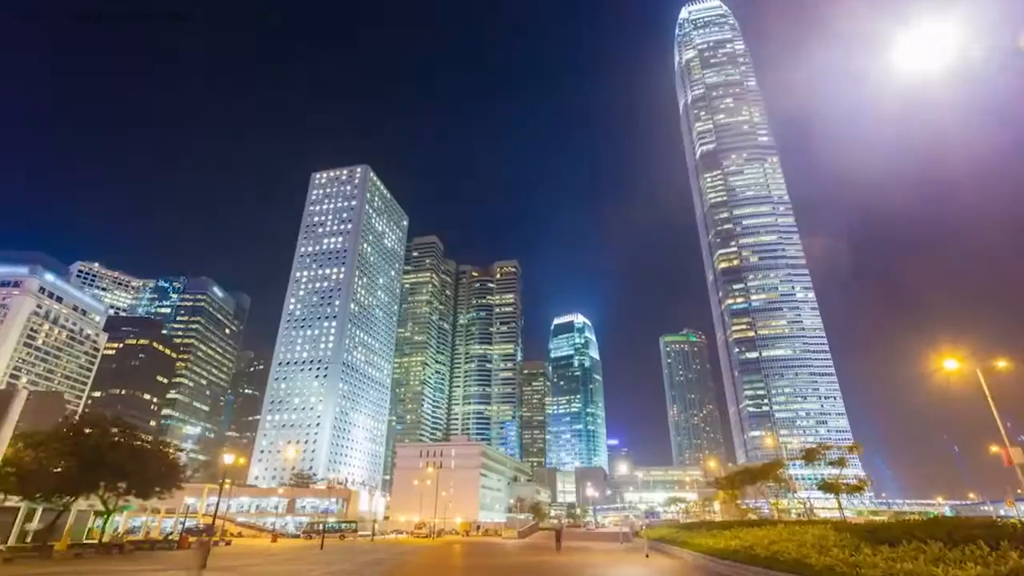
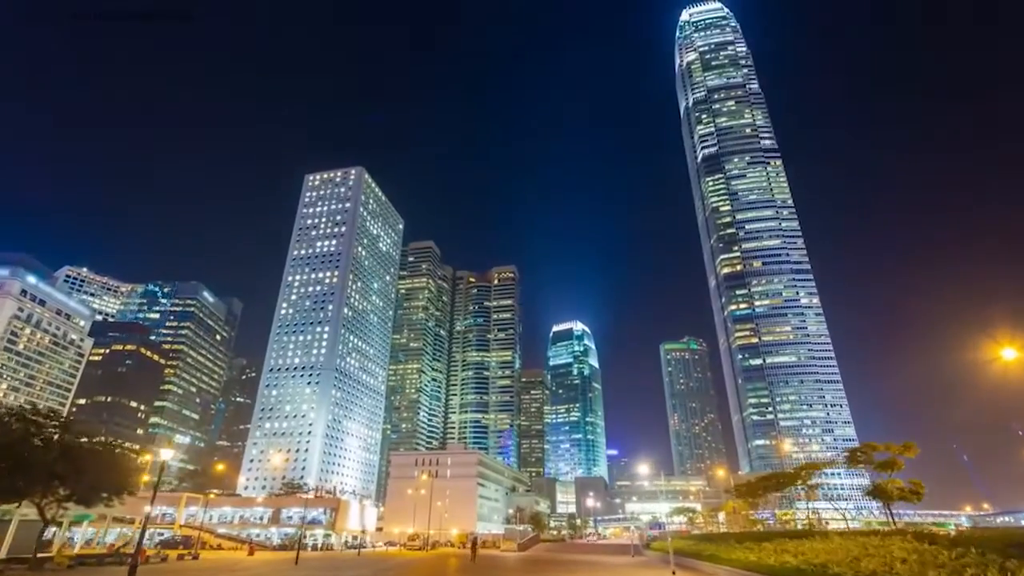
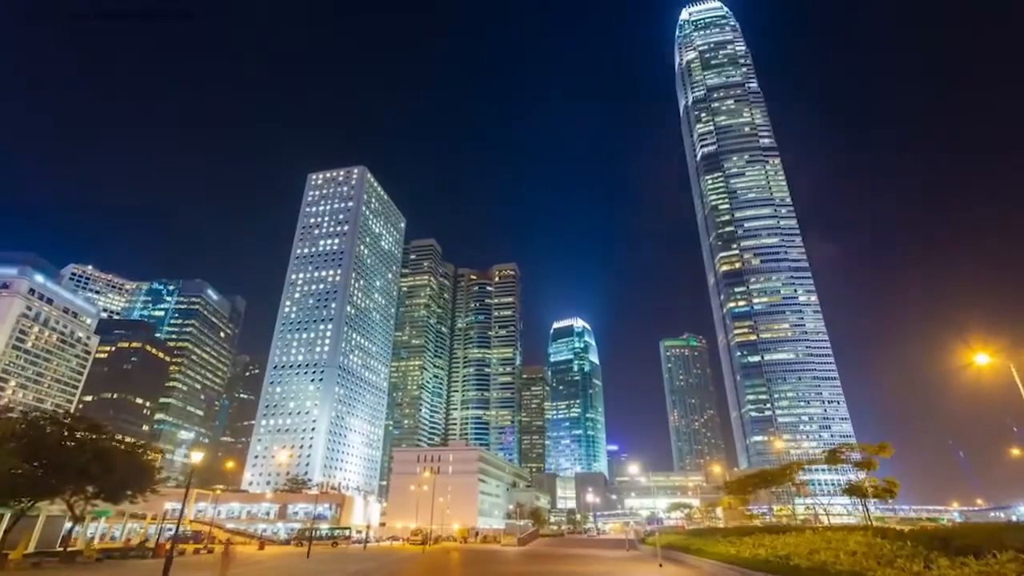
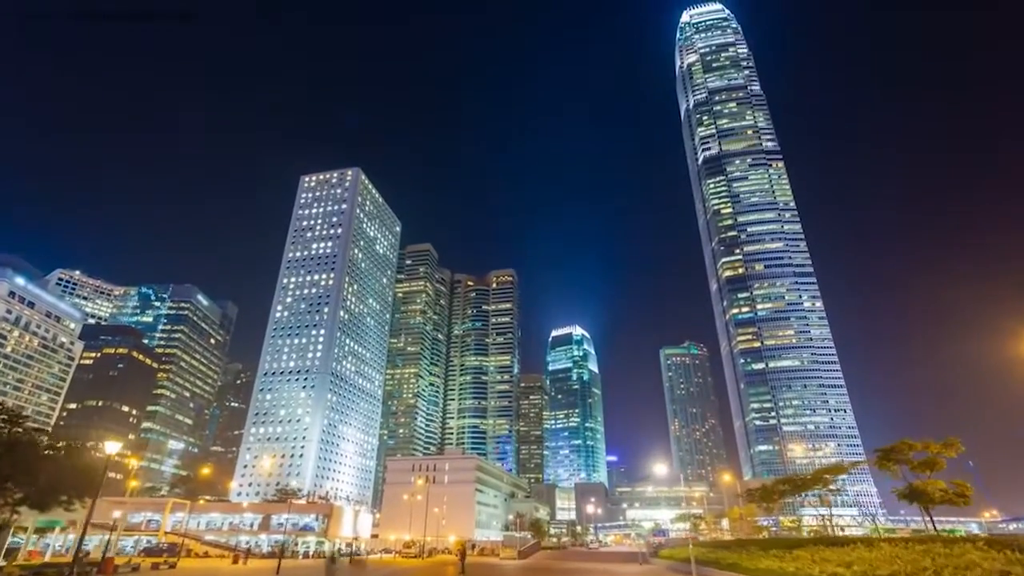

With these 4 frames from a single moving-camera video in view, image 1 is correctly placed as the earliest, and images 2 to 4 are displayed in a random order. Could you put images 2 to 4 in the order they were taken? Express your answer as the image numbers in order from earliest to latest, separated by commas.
3, 2, 4
